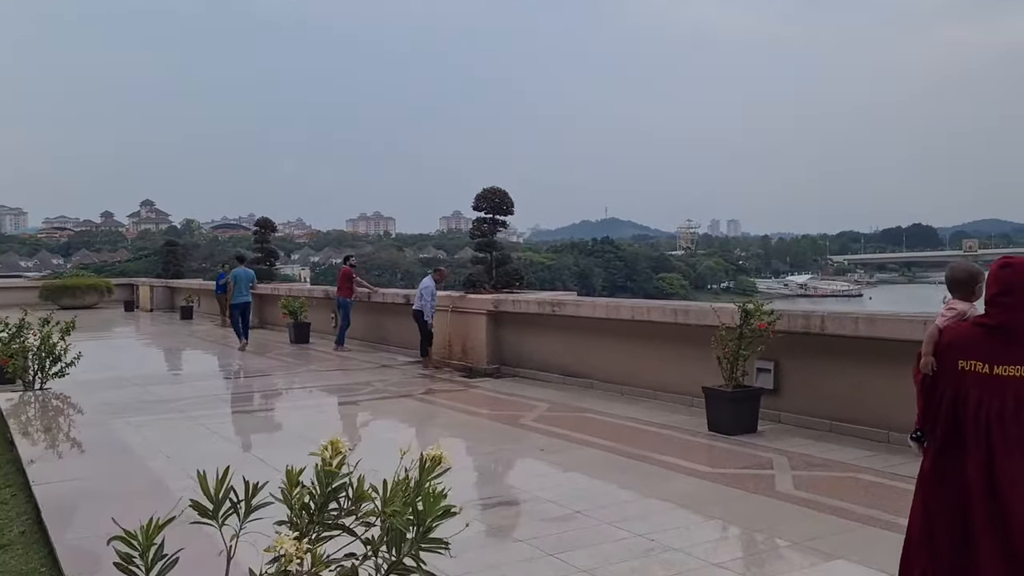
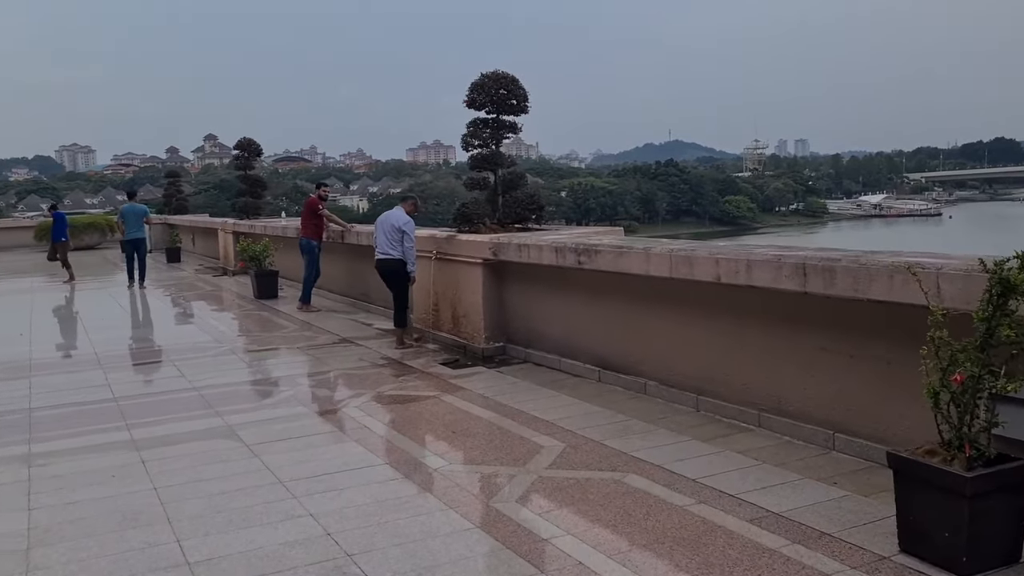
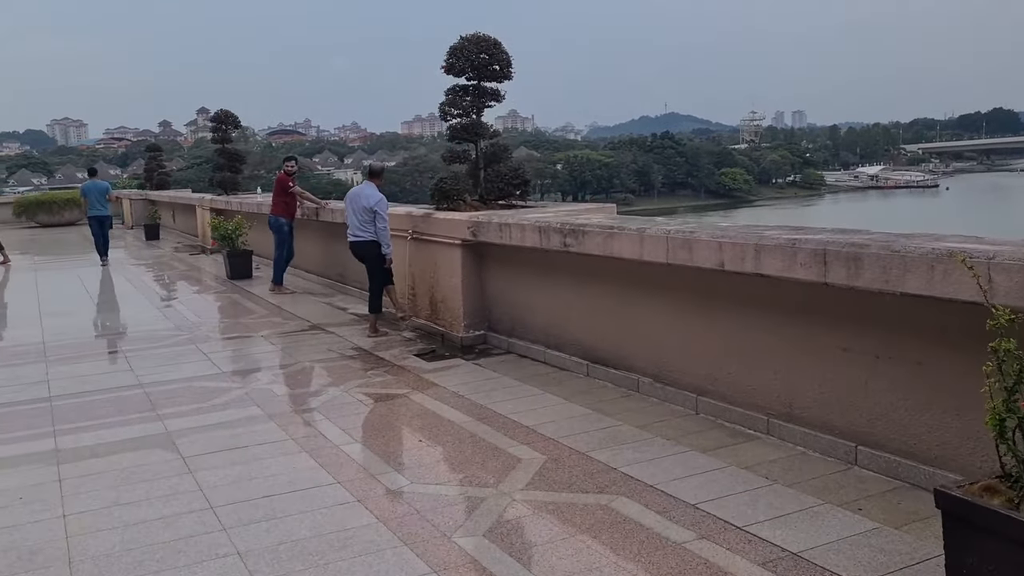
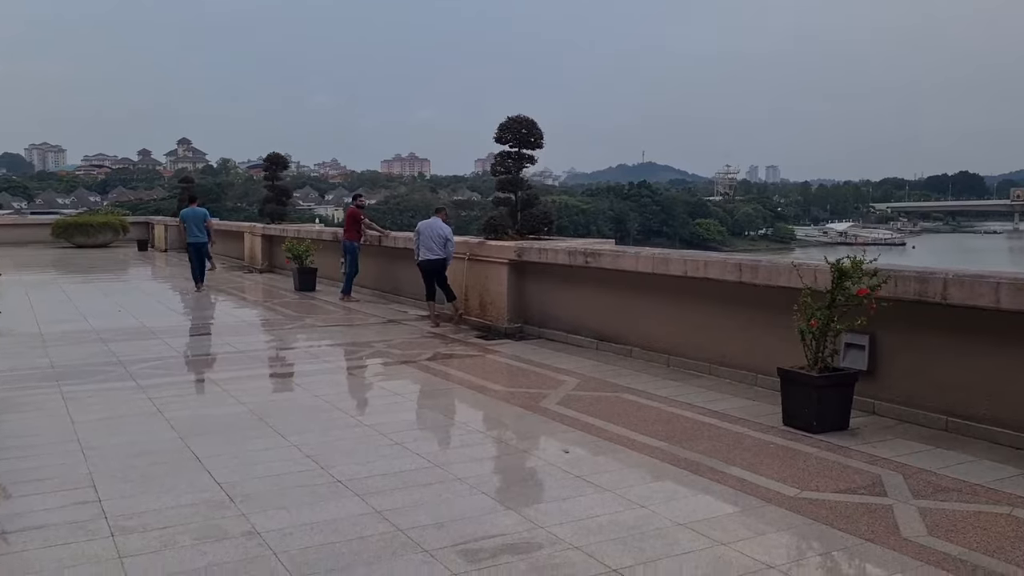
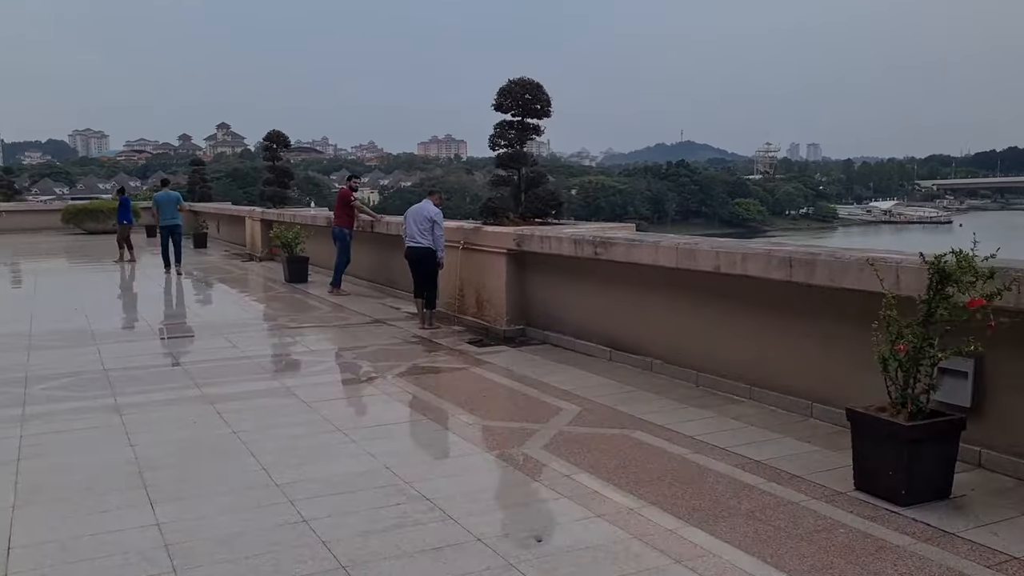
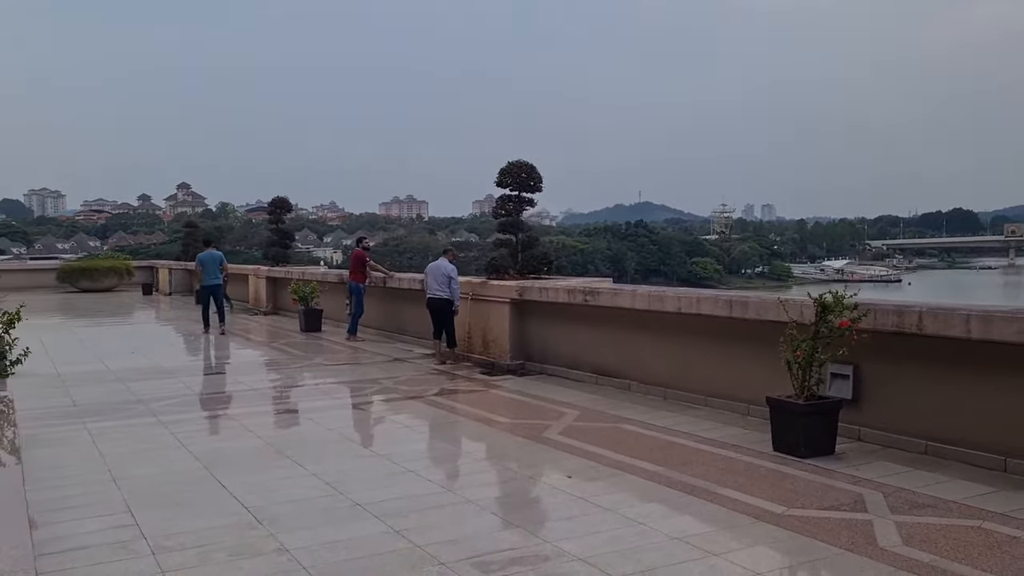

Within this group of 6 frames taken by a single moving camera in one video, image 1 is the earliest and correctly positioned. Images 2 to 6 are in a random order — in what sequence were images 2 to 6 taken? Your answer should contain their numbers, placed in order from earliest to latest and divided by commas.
6, 4, 5, 2, 3
